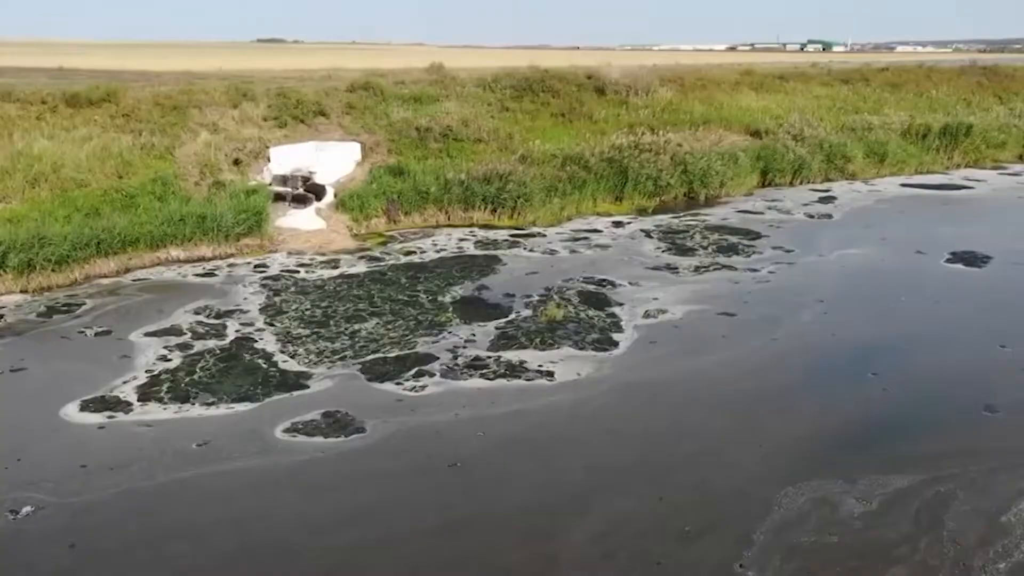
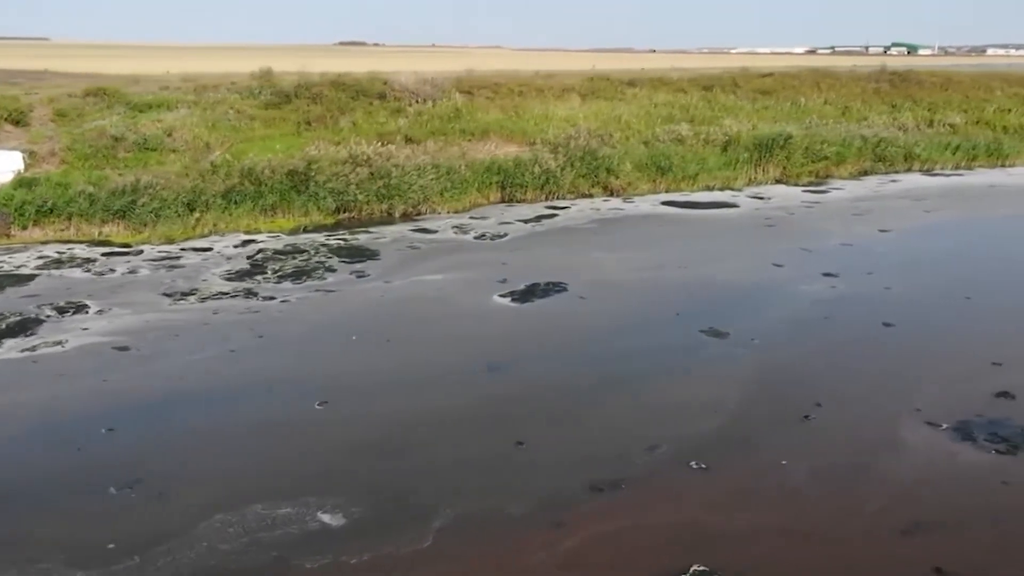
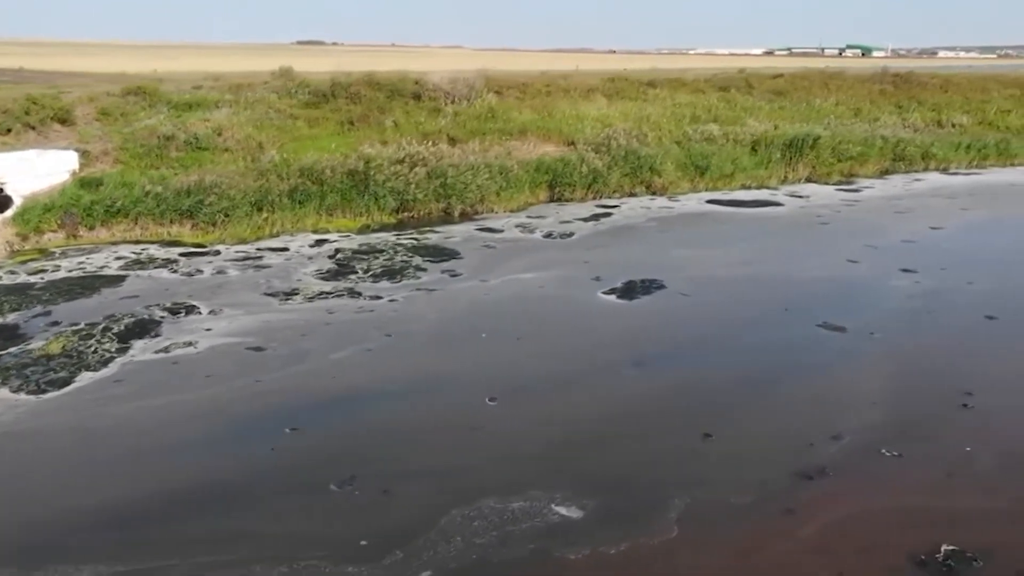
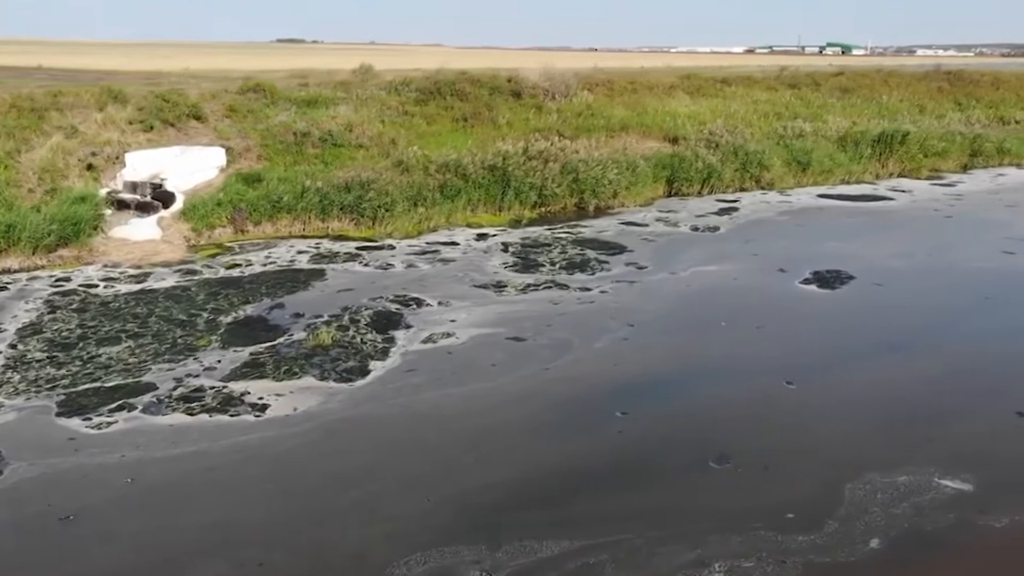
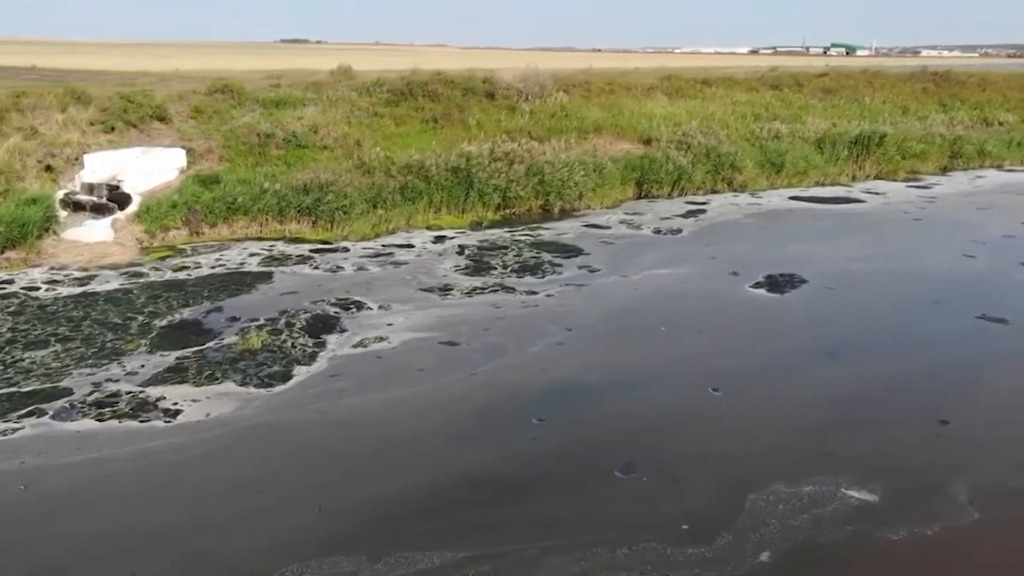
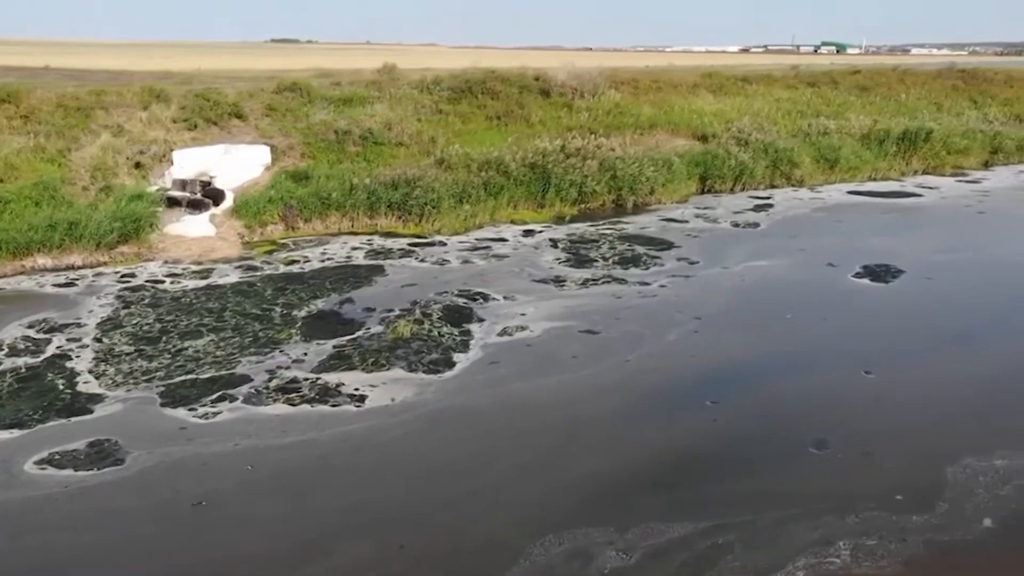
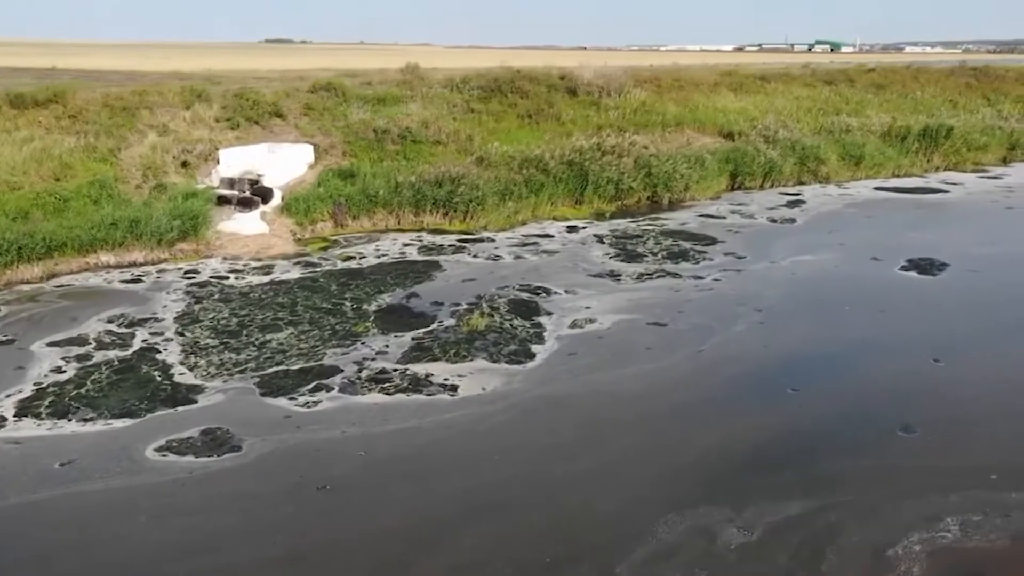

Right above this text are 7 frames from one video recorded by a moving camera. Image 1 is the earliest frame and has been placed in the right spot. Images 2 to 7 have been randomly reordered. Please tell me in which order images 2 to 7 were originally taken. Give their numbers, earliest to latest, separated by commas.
7, 6, 4, 5, 3, 2
